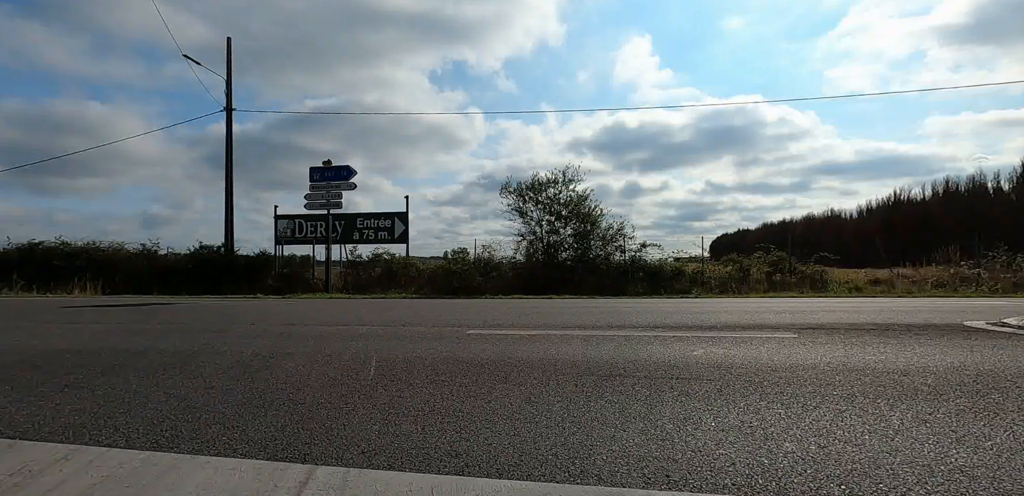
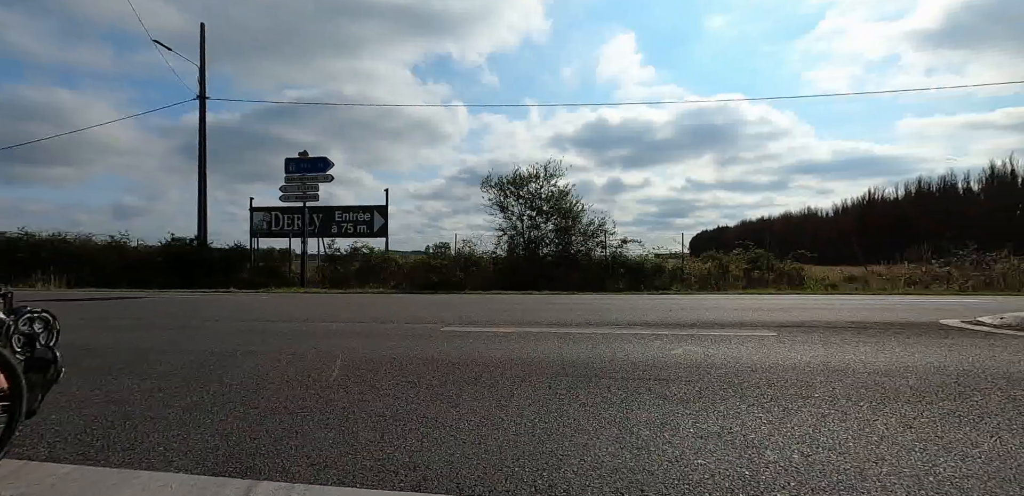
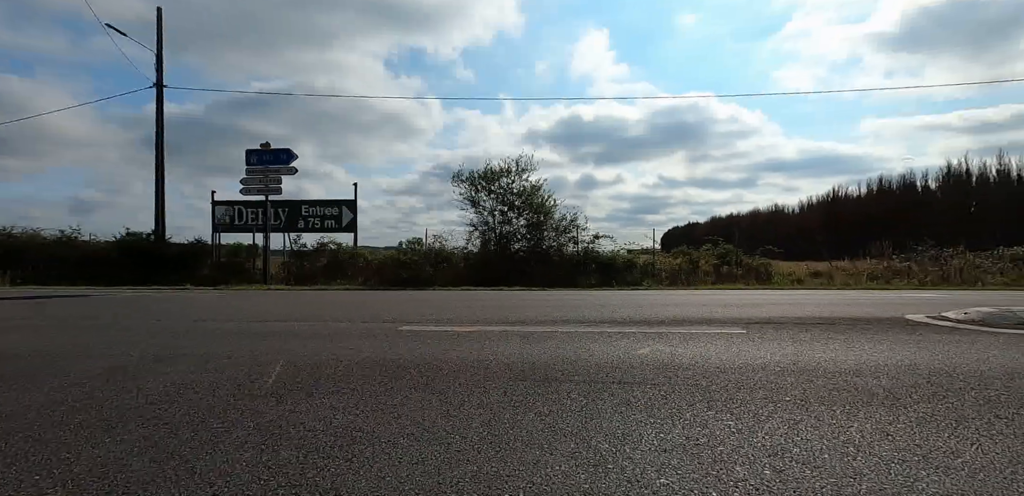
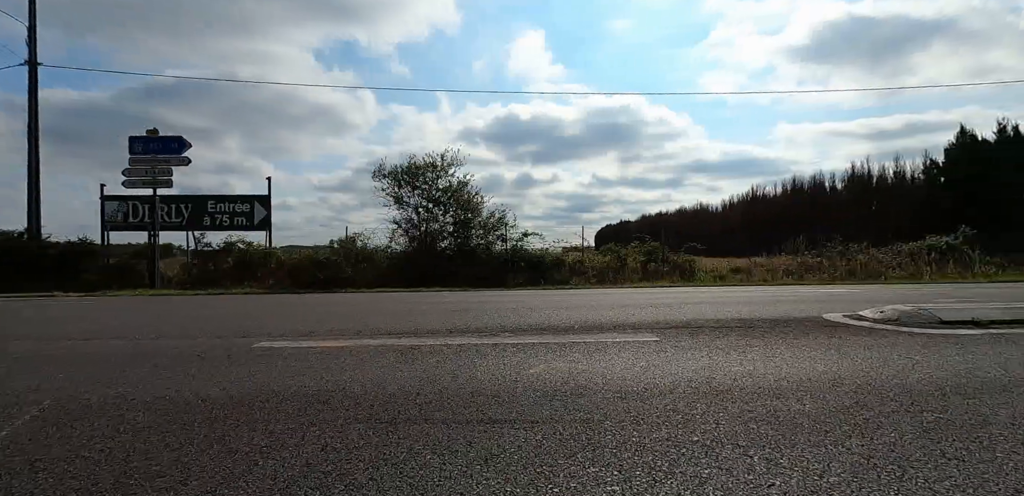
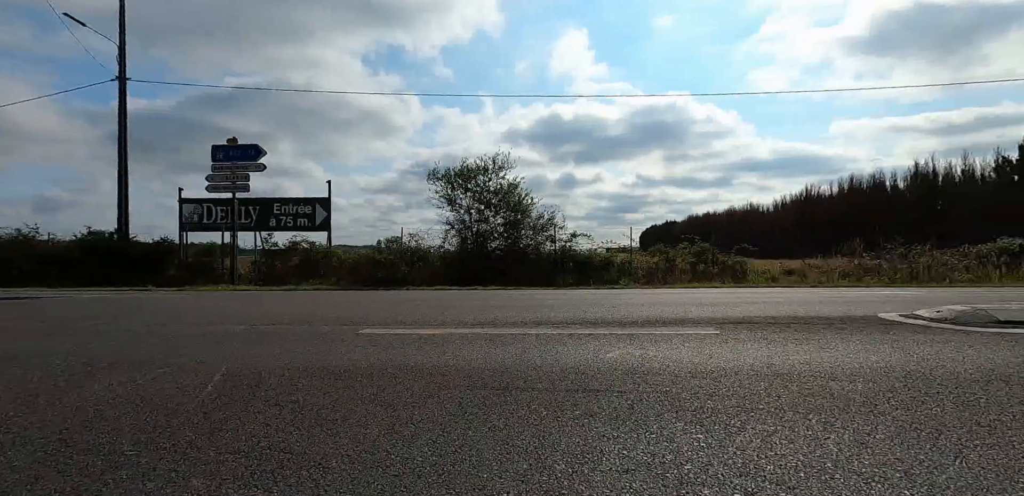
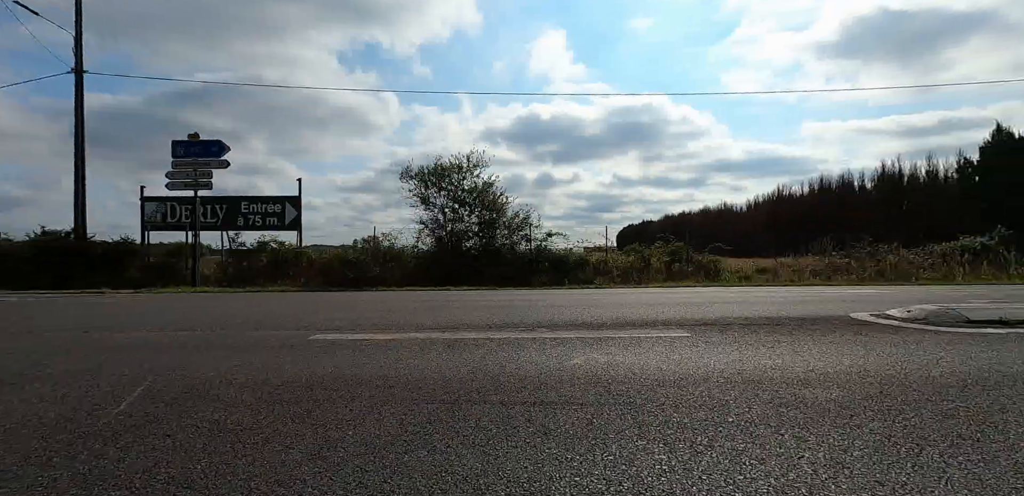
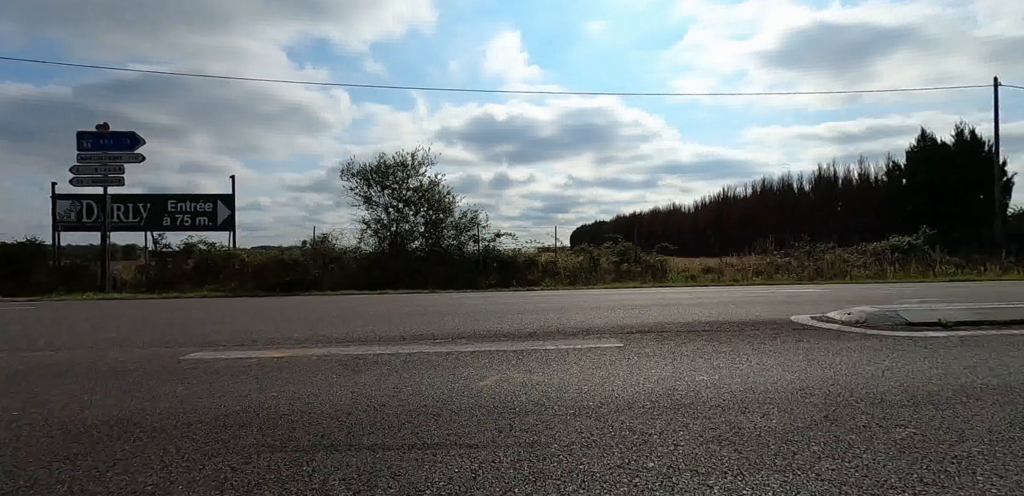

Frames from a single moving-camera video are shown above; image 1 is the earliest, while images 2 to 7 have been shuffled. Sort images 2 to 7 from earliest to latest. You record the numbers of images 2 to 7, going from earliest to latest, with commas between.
2, 3, 5, 6, 4, 7
